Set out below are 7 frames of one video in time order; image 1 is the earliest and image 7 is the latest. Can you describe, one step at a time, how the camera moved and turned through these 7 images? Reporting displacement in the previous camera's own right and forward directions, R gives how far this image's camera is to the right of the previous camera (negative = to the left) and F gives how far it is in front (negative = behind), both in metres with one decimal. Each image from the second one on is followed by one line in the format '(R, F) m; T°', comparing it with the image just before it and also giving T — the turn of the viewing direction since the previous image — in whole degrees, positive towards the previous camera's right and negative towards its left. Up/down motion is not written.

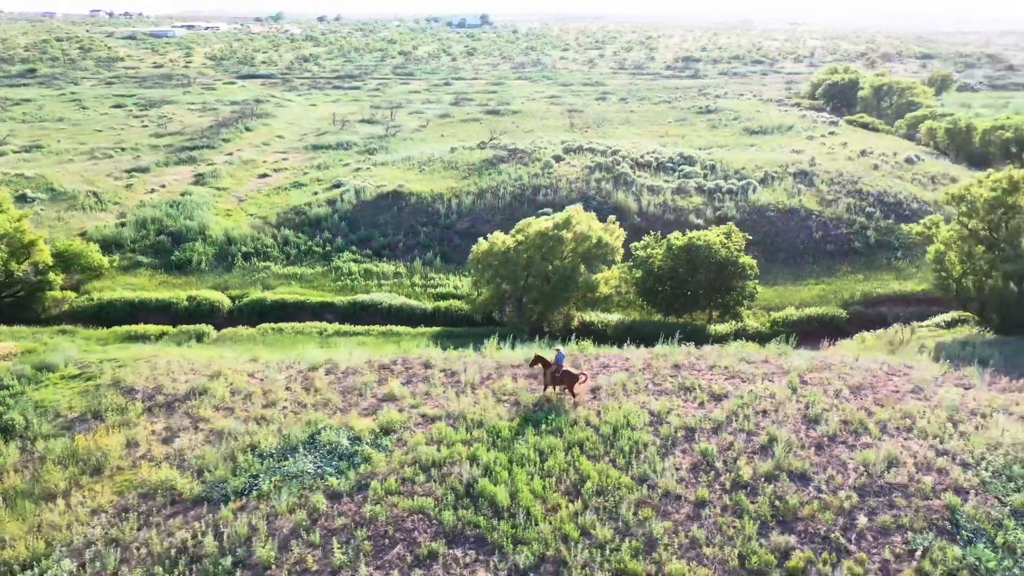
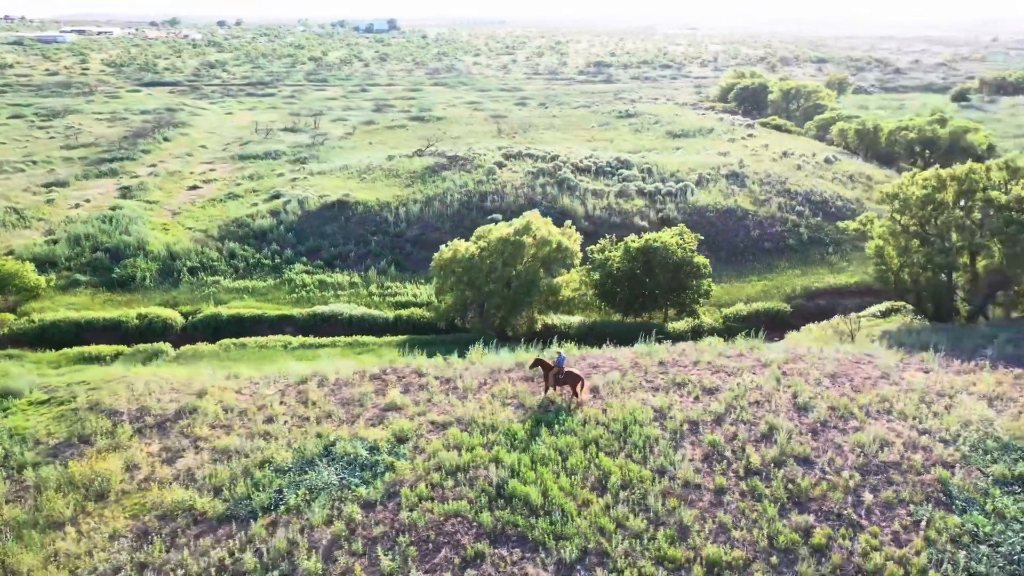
(-1.8, -0.4) m; +6°
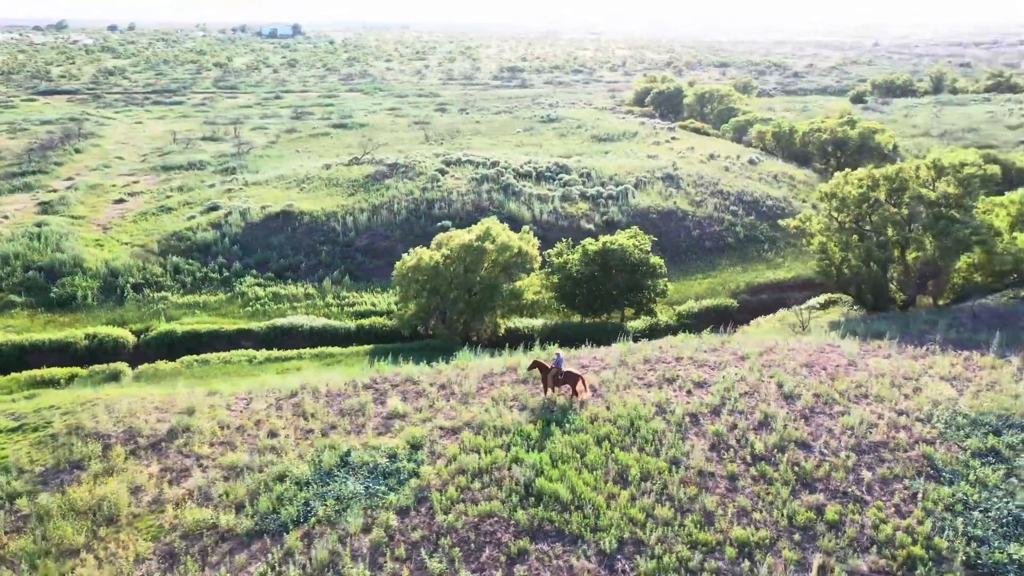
(-1.9, -0.4) m; +6°
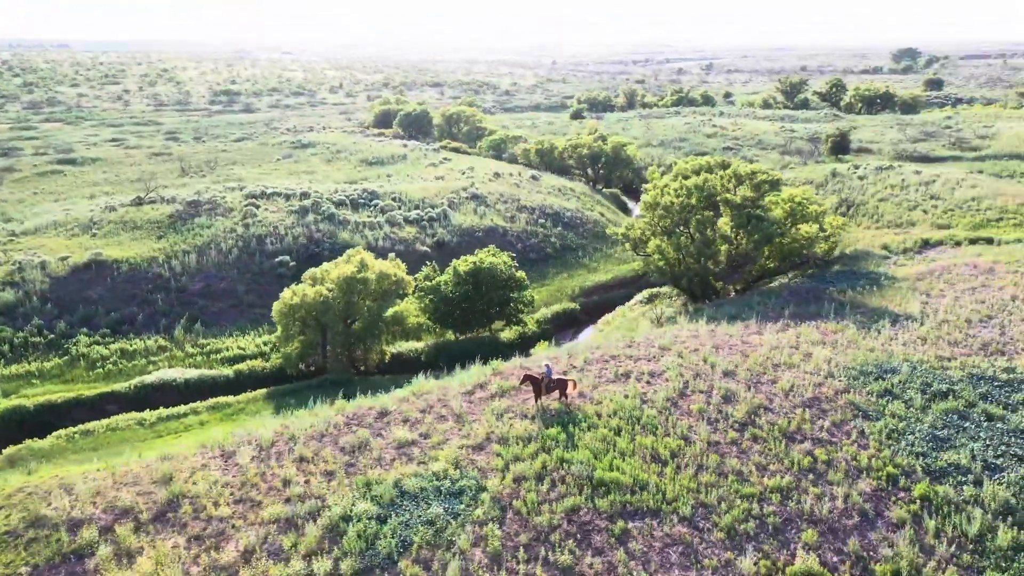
(-6.3, -0.6) m; +20°
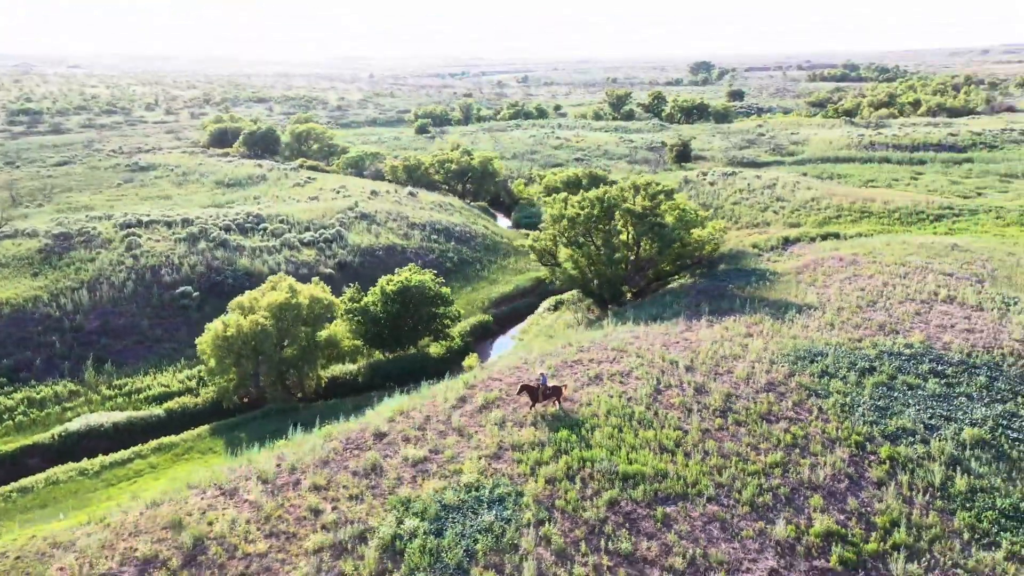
(-4.1, -0.6) m; +12°
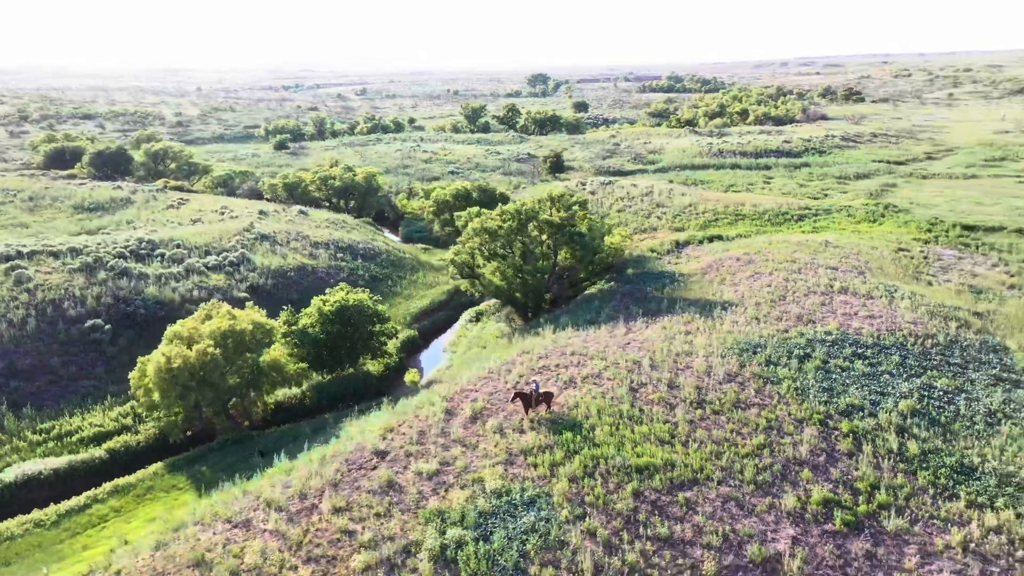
(-3.8, -0.6) m; +11°
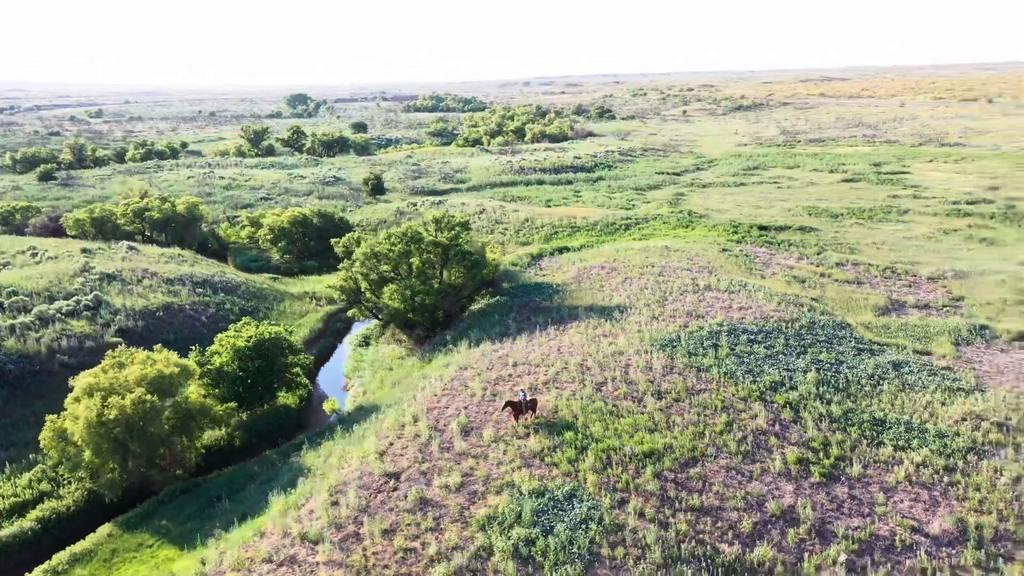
(-6.1, -0.7) m; +16°
